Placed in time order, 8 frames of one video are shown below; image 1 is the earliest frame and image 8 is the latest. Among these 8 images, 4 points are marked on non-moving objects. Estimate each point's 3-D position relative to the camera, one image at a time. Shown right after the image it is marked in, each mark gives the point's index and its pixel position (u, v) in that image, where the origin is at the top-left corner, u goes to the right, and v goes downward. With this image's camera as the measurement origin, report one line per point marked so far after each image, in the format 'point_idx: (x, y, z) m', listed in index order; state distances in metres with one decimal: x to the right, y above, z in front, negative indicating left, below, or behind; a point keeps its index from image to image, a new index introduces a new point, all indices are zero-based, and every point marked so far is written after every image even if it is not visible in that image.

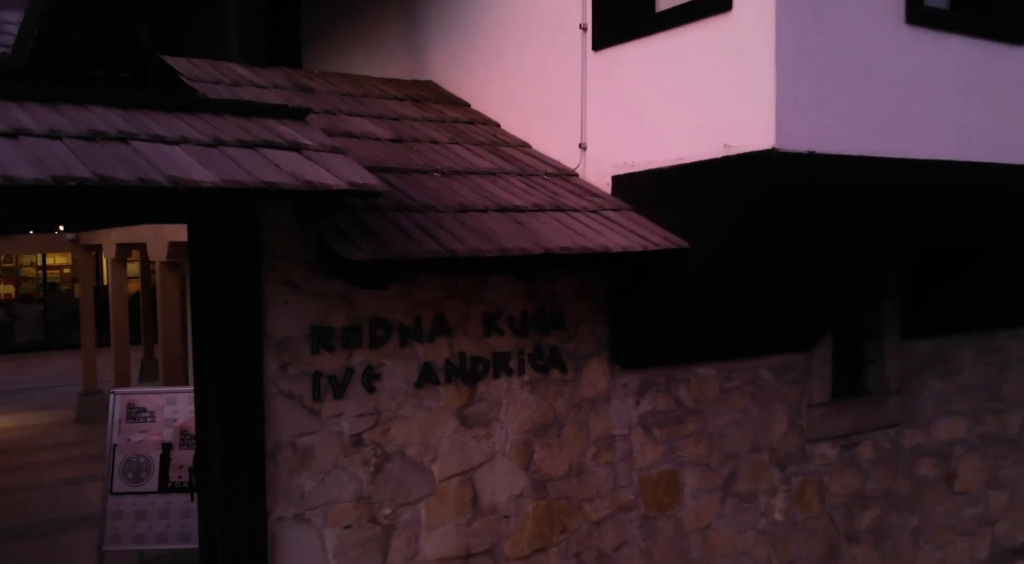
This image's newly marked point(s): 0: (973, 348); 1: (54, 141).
0: (+2.9, -0.4, +7.2) m
1: (-1.5, +0.4, +3.6) m
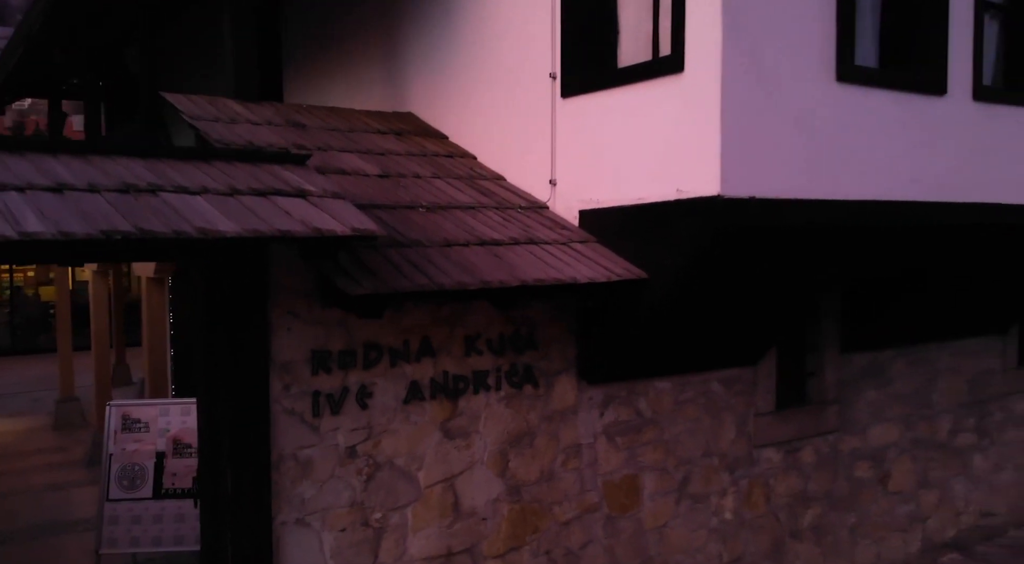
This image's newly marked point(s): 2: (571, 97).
0: (+2.7, -0.5, +7.8) m
1: (-1.5, +0.3, +4.1) m
2: (+0.3, +1.0, +6.0) m
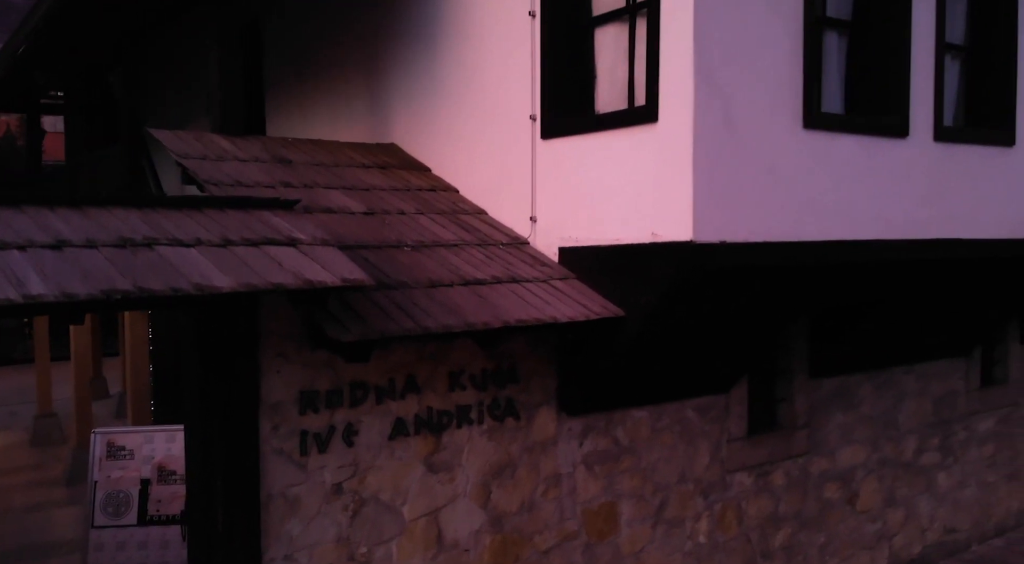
0: (+2.5, -0.7, +8.0) m
1: (-1.6, +0.1, +4.2) m
2: (+0.2, +0.8, +6.2) m
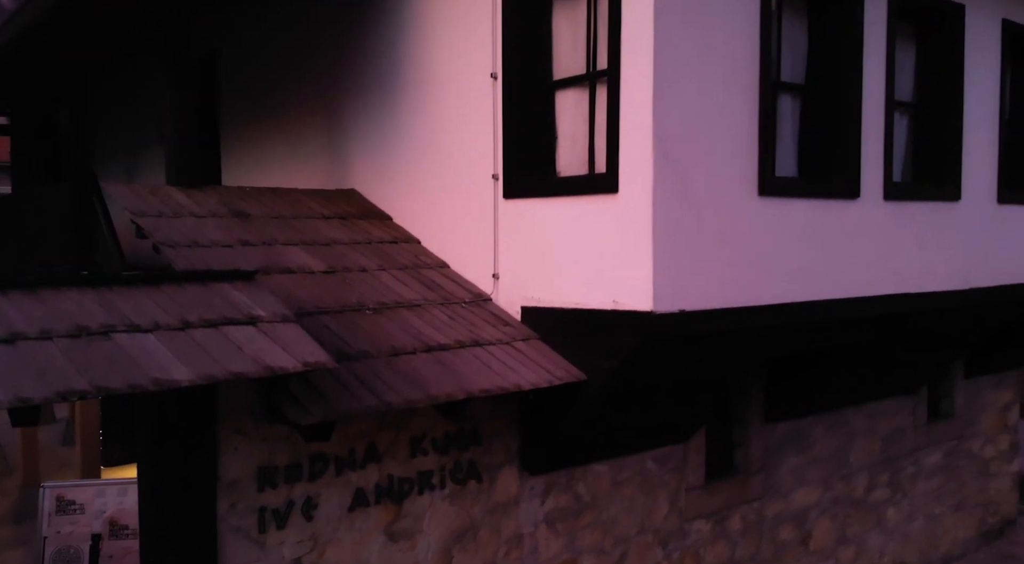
0: (+2.2, -1.0, +8.1) m
1: (-1.7, -0.2, +4.1) m
2: (0.0, +0.5, +6.1) m
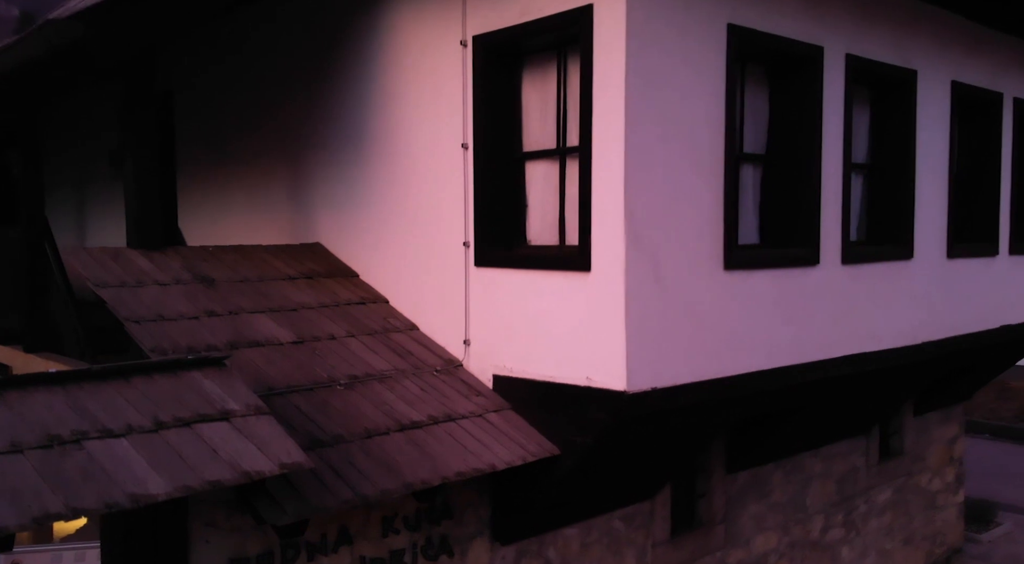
0: (+2.0, -1.4, +8.2) m
1: (-1.7, -0.6, +4.0) m
2: (-0.2, +0.1, +6.1) m
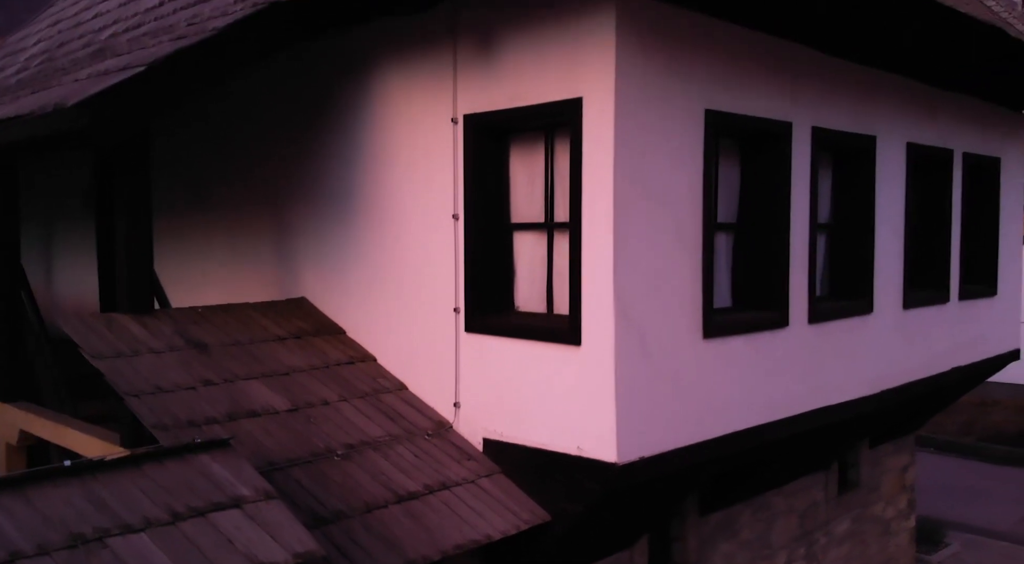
0: (+1.8, -1.7, +8.6) m
1: (-1.7, -1.0, +4.2) m
2: (-0.2, -0.3, +6.3) m
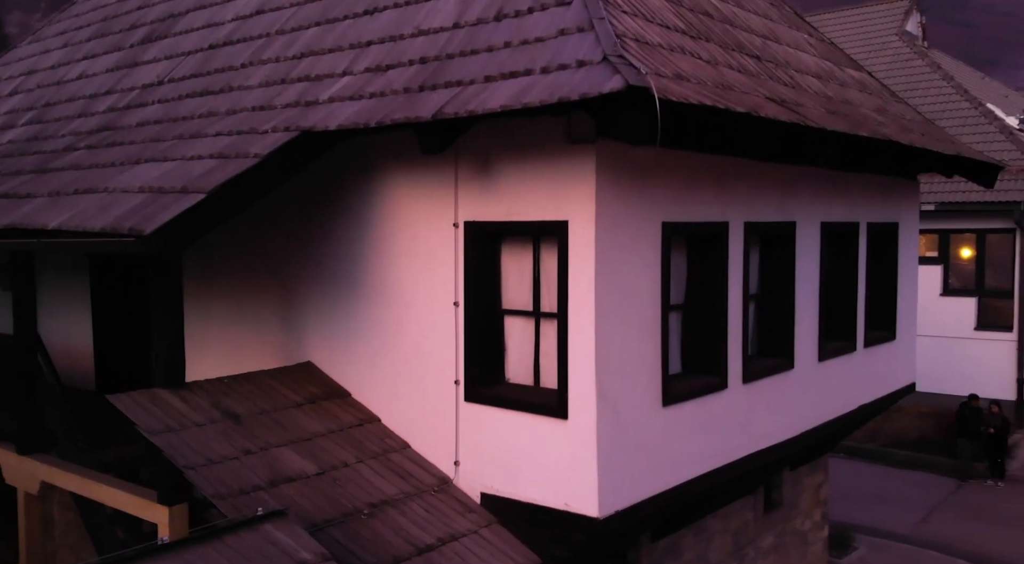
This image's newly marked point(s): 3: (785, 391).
0: (+1.6, -2.2, +9.9) m
1: (-1.6, -1.6, +5.3) m
2: (-0.3, -0.8, +7.5) m
3: (+2.2, -0.9, +9.1) m
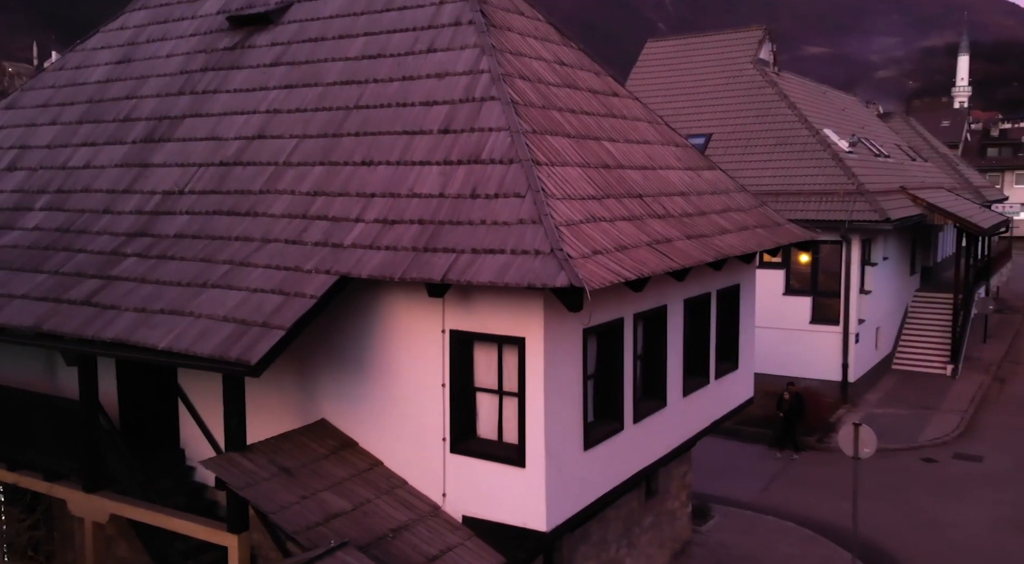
0: (+1.0, -2.9, +13.6) m
1: (-1.6, -2.6, +8.6) m
2: (-0.6, -1.7, +11.0) m
3: (+1.7, -1.6, +12.8) m
